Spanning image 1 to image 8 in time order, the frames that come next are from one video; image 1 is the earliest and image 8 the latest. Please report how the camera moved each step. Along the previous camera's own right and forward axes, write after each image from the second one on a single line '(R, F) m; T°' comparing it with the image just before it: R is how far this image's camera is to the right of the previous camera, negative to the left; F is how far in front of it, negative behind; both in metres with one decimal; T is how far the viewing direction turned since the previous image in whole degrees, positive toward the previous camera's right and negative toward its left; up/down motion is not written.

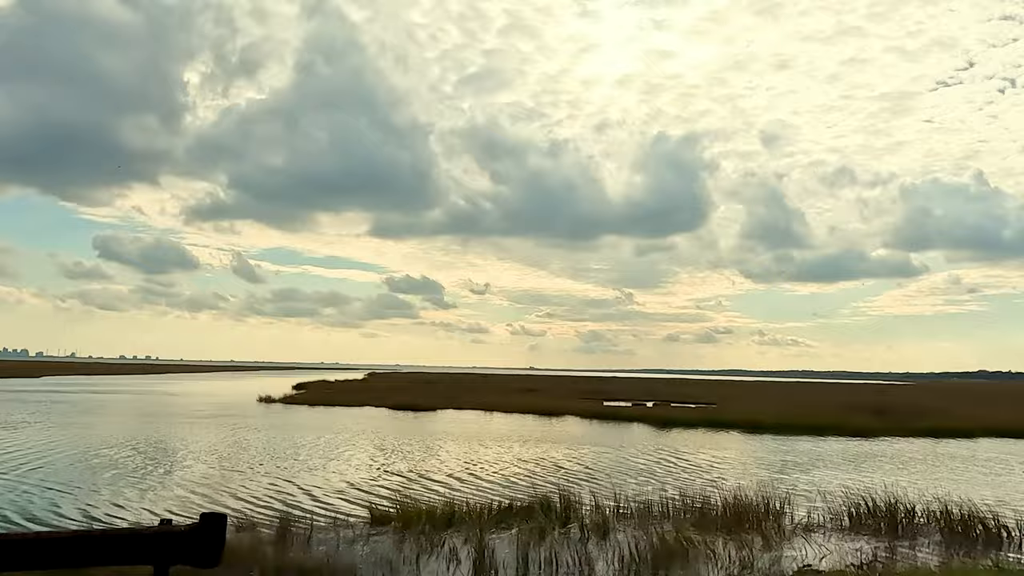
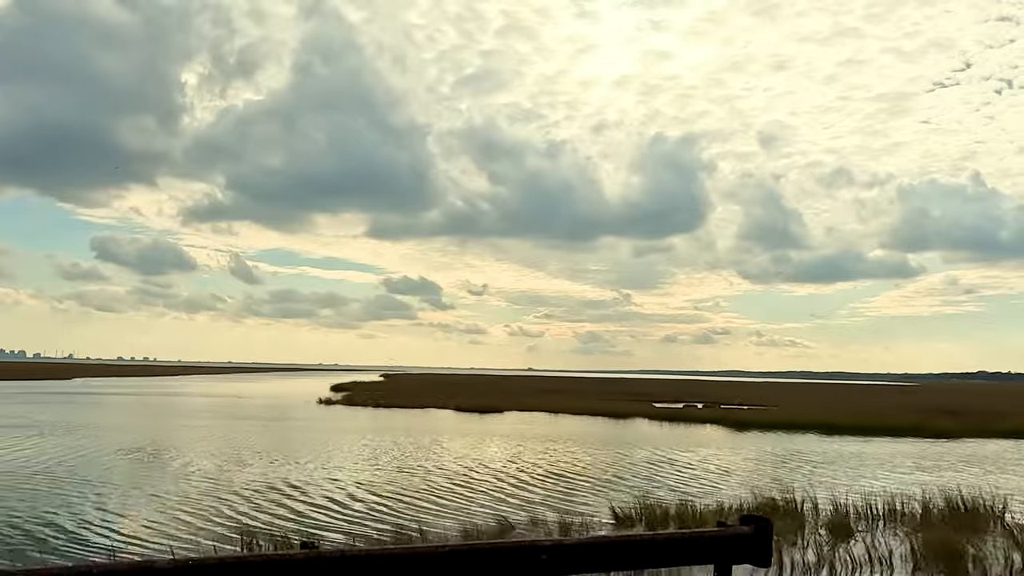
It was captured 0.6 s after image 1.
(-4.2, +1.1) m; 0°
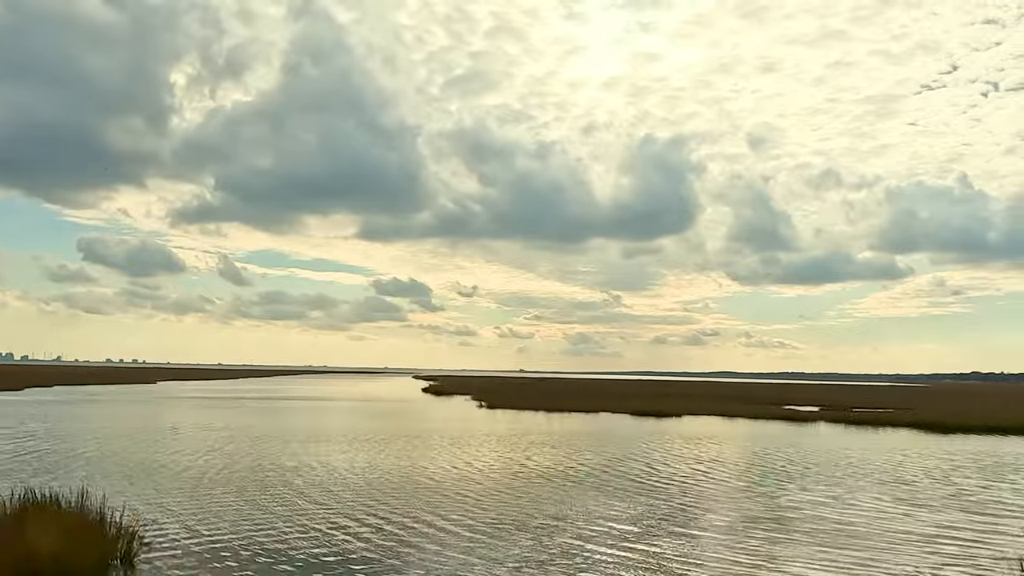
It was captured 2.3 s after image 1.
(-10.1, +3.9) m; +1°
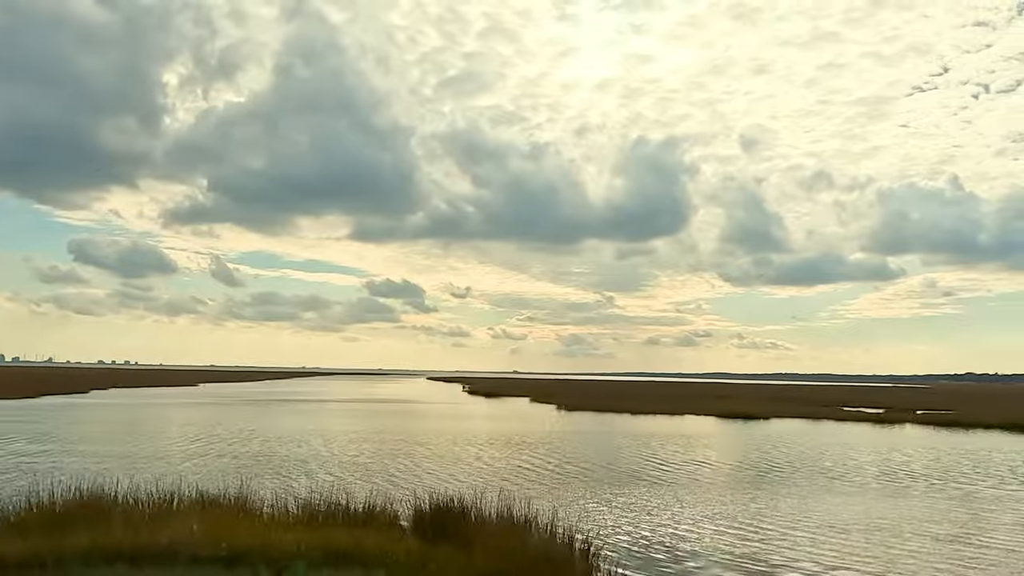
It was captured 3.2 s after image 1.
(-4.7, +1.8) m; +1°
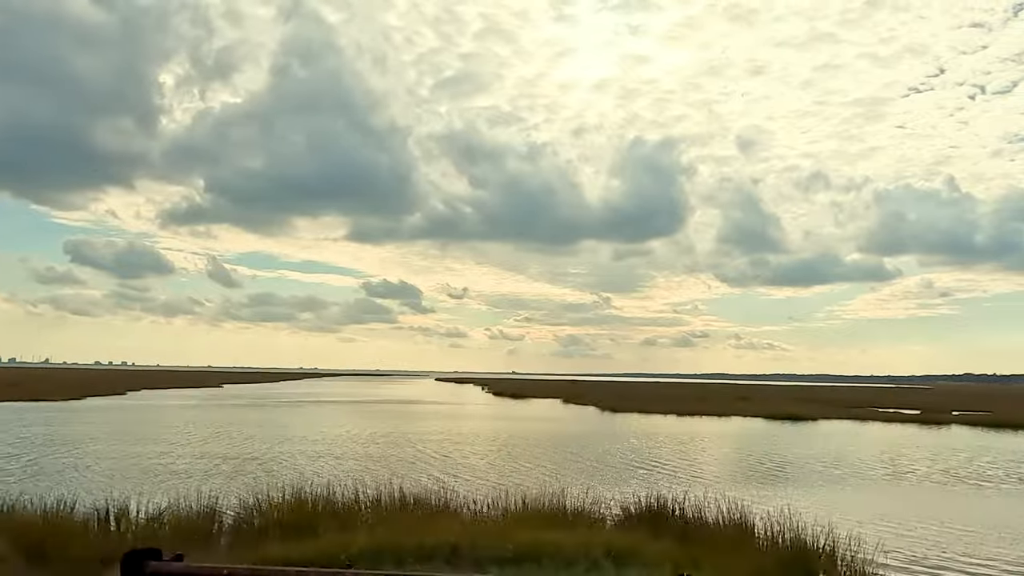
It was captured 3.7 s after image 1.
(-2.5, +0.8) m; 0°
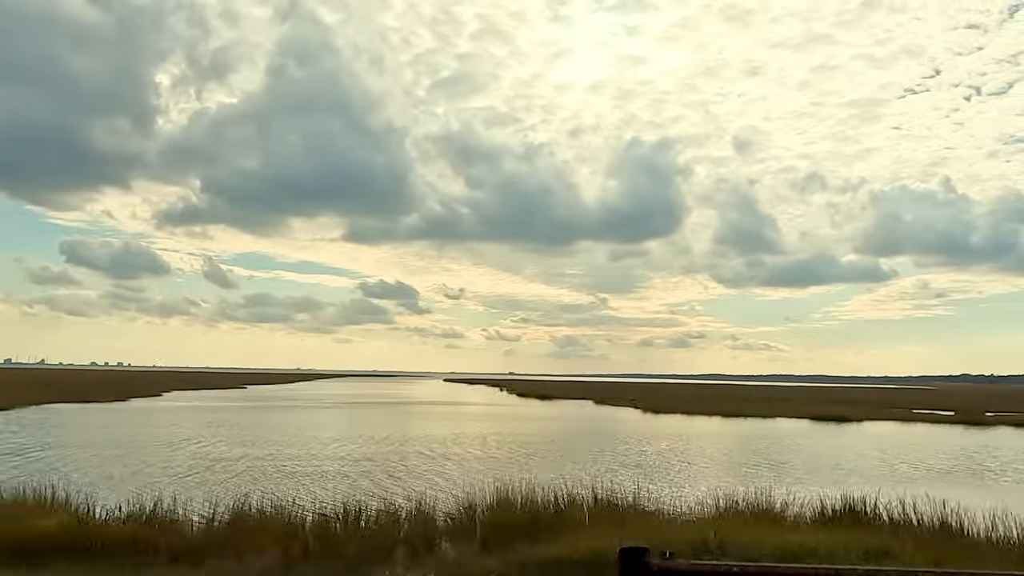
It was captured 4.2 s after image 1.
(-2.3, +1.0) m; 0°
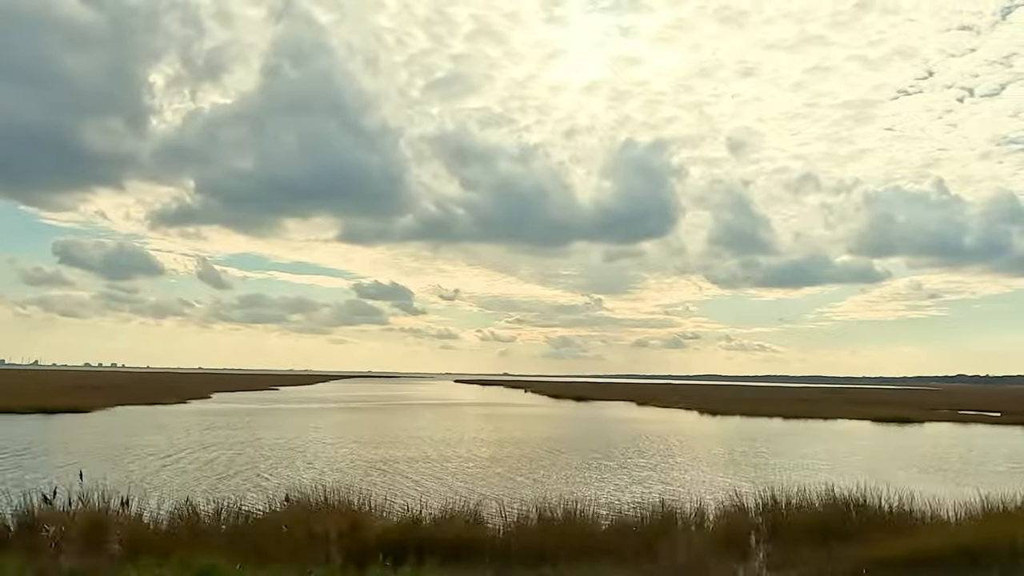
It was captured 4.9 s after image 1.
(-3.1, +1.3) m; 0°
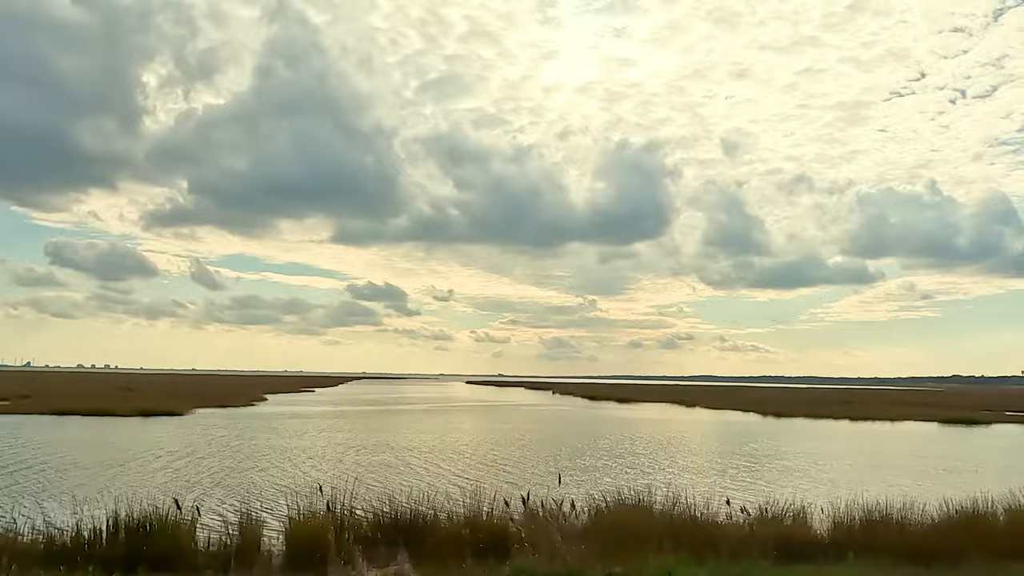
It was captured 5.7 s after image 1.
(-3.1, +1.6) m; 0°
